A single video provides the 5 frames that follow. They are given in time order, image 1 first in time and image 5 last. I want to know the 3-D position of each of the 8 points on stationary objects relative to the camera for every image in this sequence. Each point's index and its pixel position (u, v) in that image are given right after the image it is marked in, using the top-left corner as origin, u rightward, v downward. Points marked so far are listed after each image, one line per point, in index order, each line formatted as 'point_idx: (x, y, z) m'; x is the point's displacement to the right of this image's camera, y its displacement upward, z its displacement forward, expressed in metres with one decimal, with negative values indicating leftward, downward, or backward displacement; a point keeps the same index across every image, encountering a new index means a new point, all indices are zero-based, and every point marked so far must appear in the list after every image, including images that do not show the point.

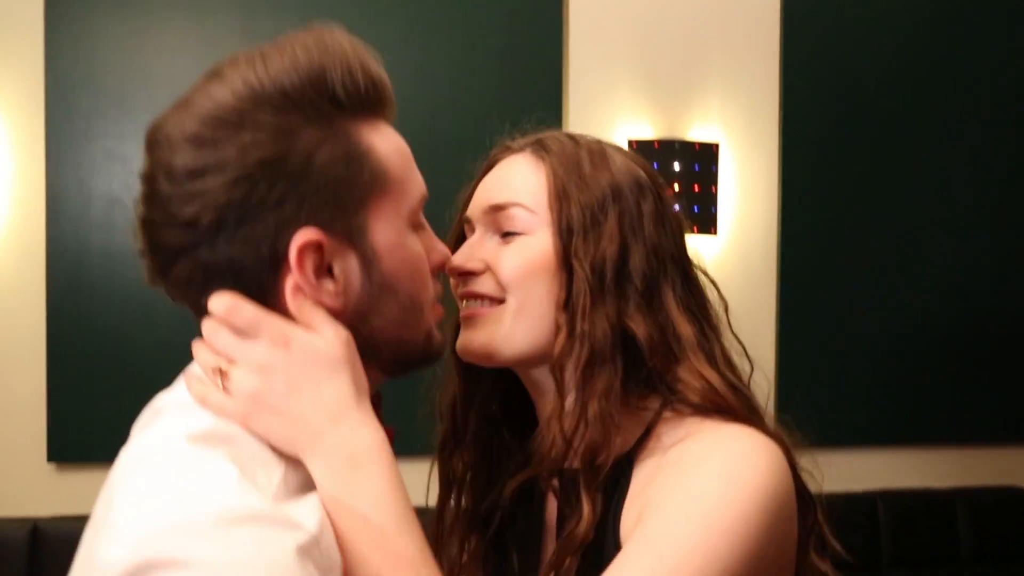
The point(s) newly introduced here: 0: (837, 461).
0: (+0.8, -0.4, +2.6) m
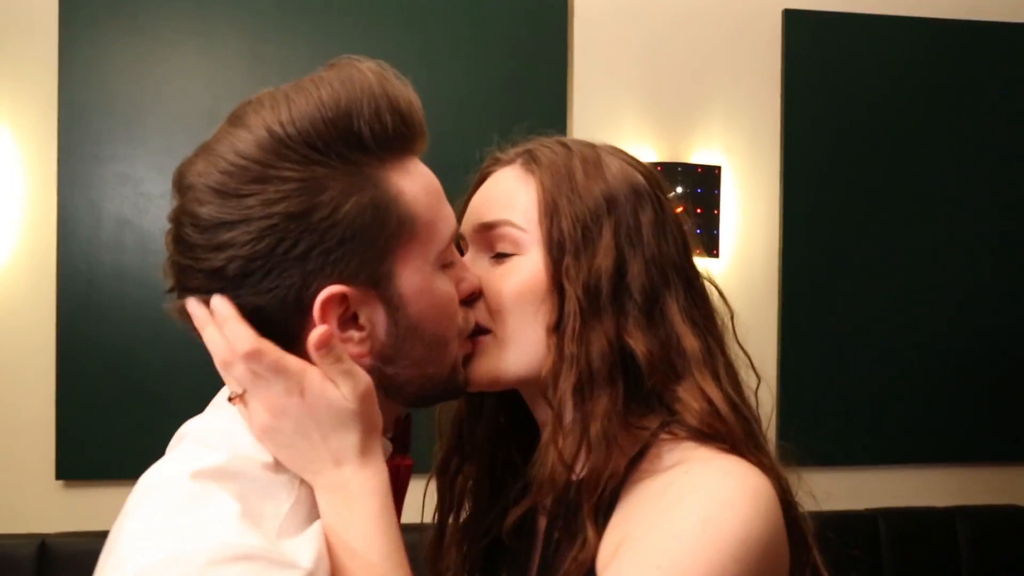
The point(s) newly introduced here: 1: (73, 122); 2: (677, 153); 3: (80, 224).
0: (+0.9, -0.5, +2.6) m
1: (-1.0, +0.4, +2.2) m
2: (+0.4, +0.3, +2.5) m
3: (-1.0, +0.1, +2.2) m
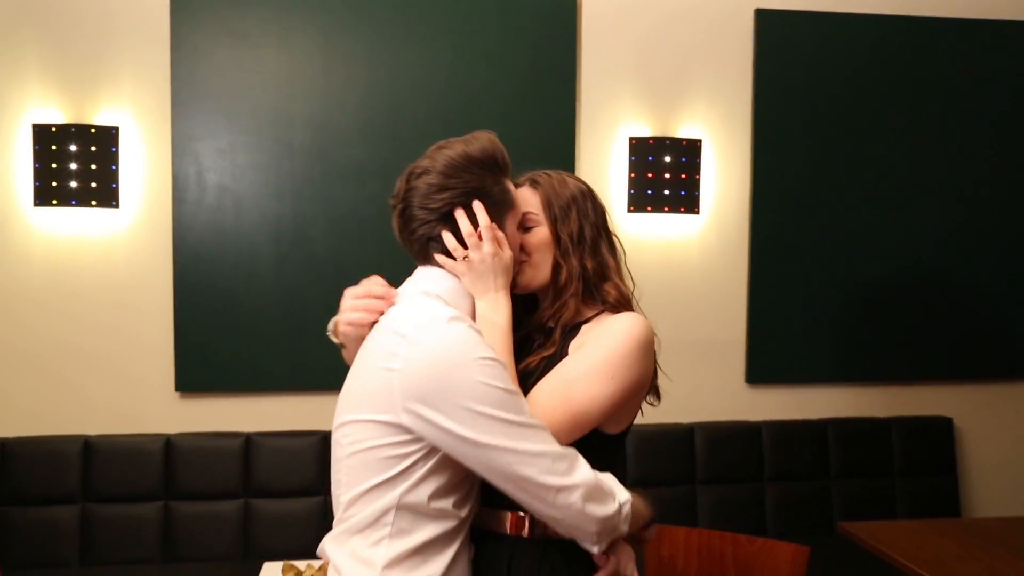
0: (+0.9, -0.3, +3.1) m
1: (-0.9, +0.5, +2.8) m
2: (+0.5, +0.5, +3.0) m
3: (-0.9, +0.3, +2.8) m
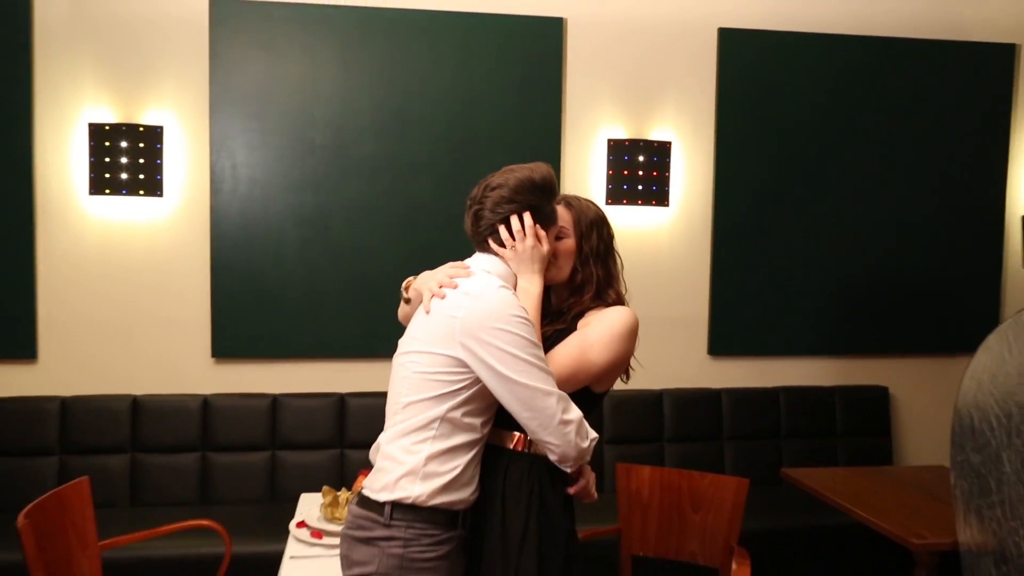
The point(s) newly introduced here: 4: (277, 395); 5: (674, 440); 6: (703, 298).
0: (+0.9, -0.3, +3.6) m
1: (-0.9, +0.6, +3.2) m
2: (+0.4, +0.5, +3.4) m
3: (-0.9, +0.3, +3.2) m
4: (-0.8, -0.4, +3.2) m
5: (+0.6, -0.5, +3.3) m
6: (+0.7, 0.0, +3.5) m
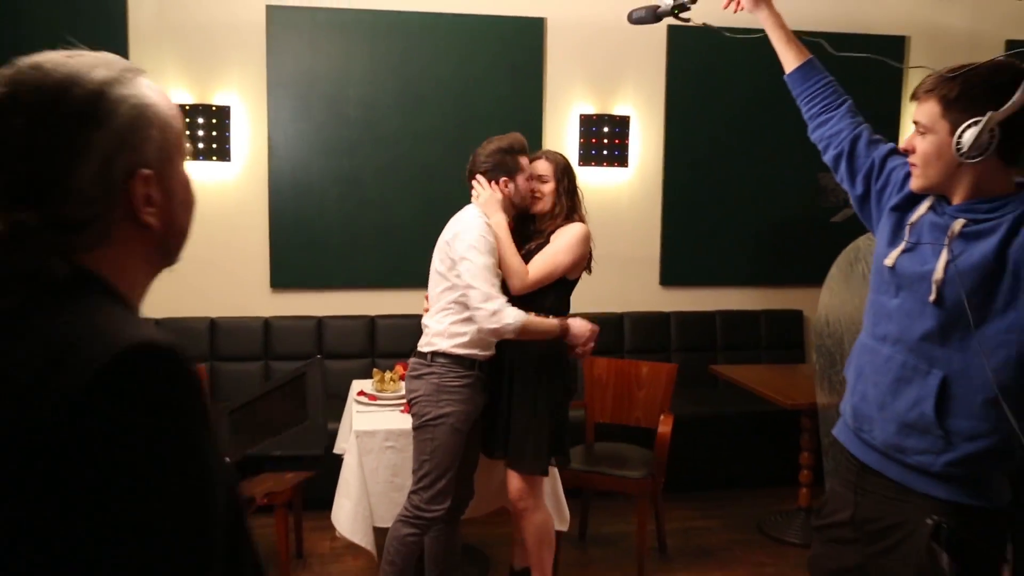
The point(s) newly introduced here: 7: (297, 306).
0: (+0.8, 0.0, +4.5) m
1: (-1.0, +0.8, +4.0) m
2: (+0.4, +0.8, +4.3) m
3: (-1.0, +0.6, +4.0) m
4: (-0.8, -0.1, +4.1) m
5: (+0.5, -0.3, +4.3) m
6: (+0.7, +0.2, +4.4) m
7: (-0.9, -0.1, +4.1) m
